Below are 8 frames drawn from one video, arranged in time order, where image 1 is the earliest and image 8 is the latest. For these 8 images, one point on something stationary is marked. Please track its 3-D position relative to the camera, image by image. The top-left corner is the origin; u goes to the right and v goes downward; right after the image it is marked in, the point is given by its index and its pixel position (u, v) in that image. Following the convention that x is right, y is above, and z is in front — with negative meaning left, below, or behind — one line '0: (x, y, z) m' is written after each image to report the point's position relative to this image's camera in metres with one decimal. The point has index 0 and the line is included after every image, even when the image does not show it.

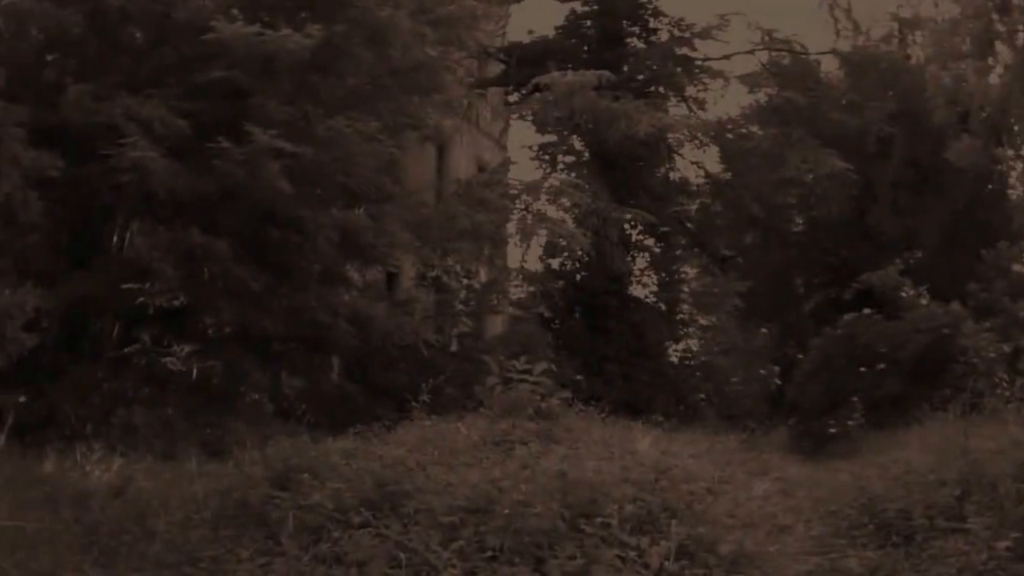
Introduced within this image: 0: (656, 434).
0: (+0.8, -0.8, +9.1) m
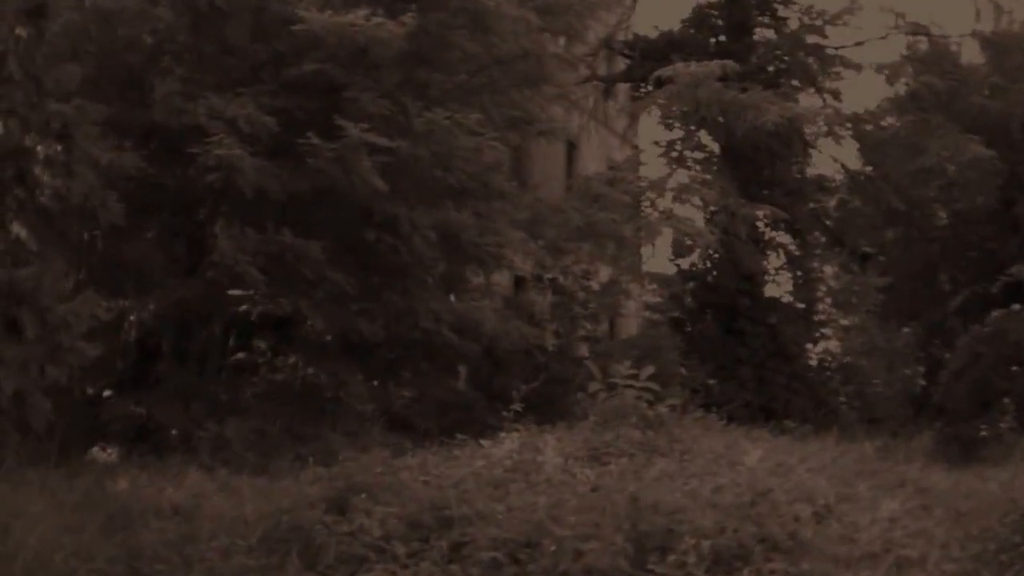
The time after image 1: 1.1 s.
0: (+1.5, -0.8, +8.4) m
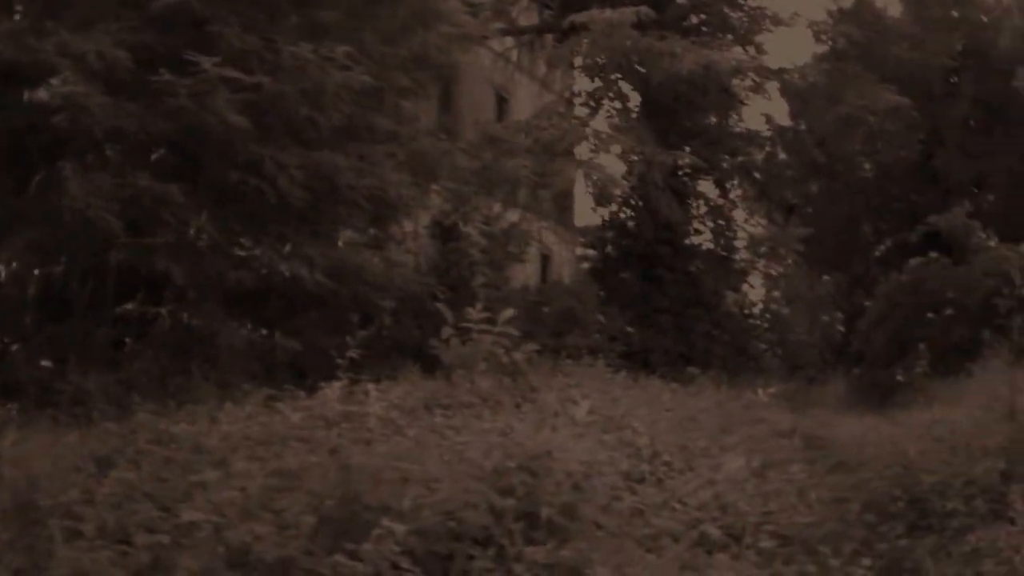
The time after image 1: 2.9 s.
0: (+0.8, -0.5, +8.0) m
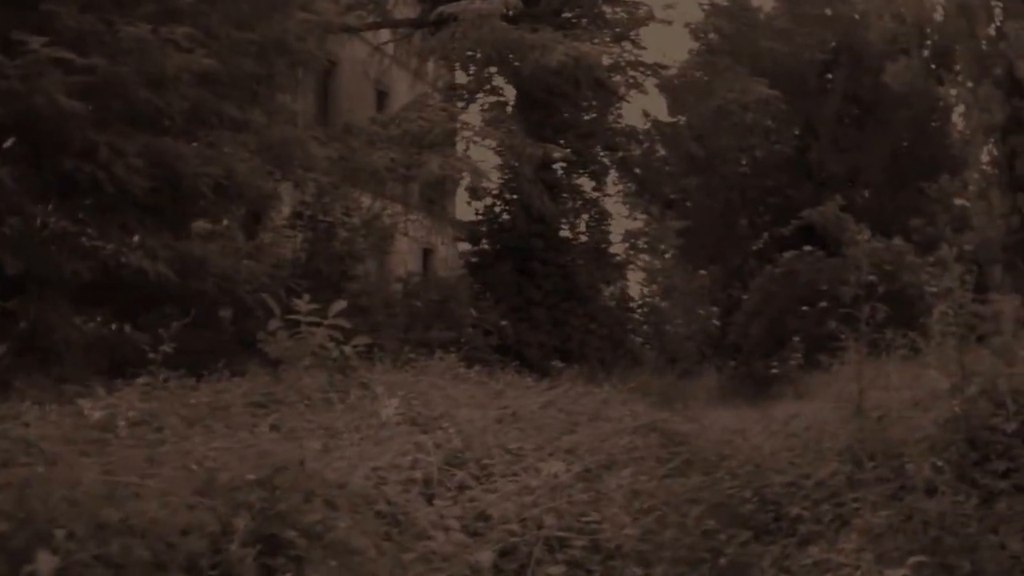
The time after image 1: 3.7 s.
0: (+0.1, -0.5, +7.7) m
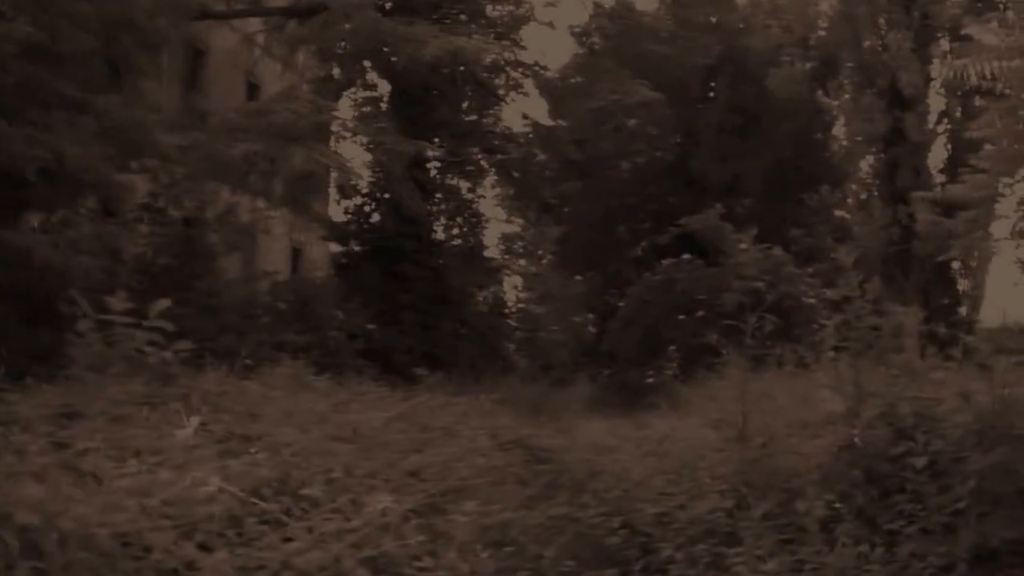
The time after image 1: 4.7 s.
0: (-0.6, -0.5, +7.1) m
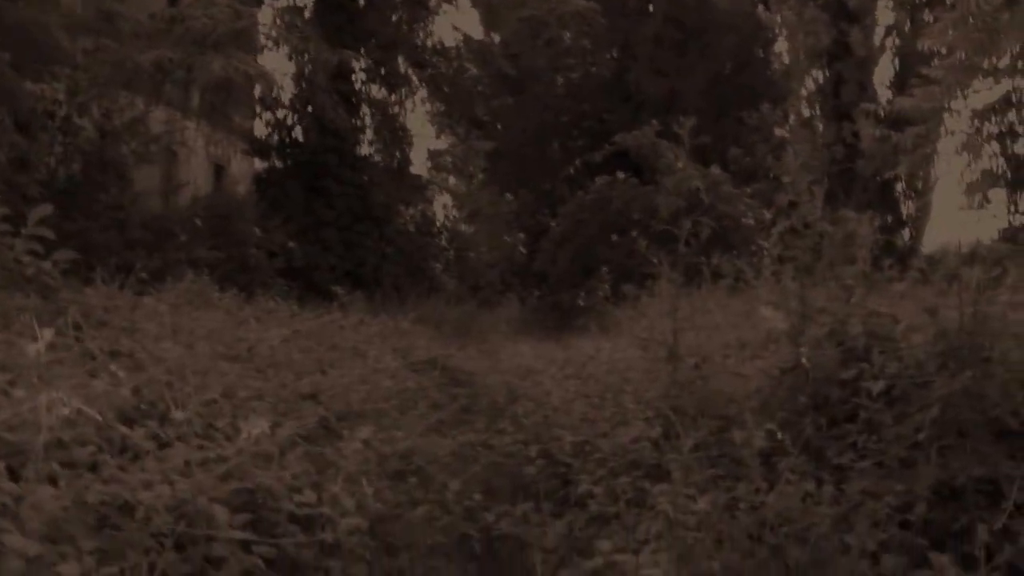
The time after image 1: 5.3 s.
0: (-1.0, -0.1, +6.6) m
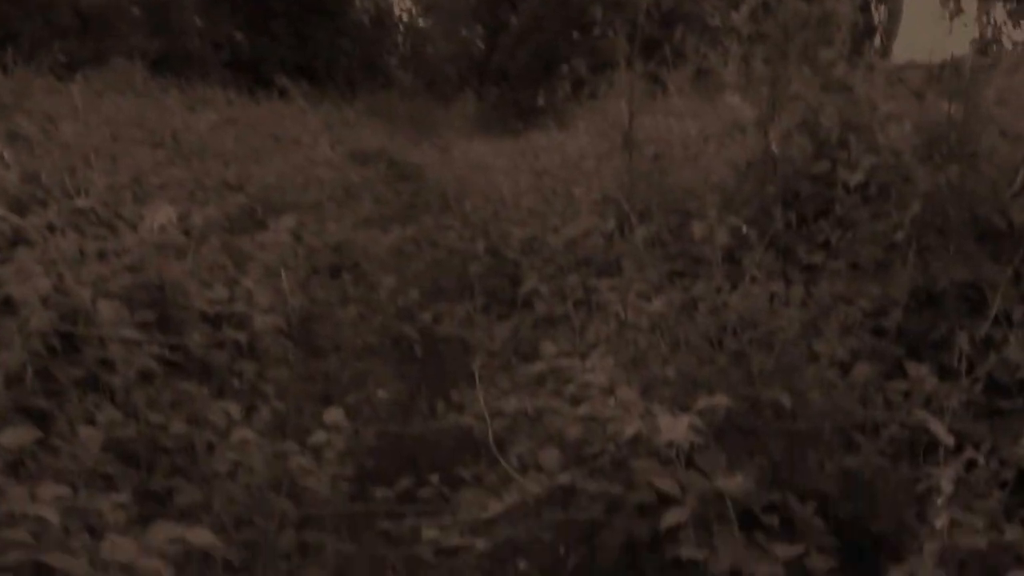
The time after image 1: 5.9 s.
0: (-1.2, +0.7, +6.3) m
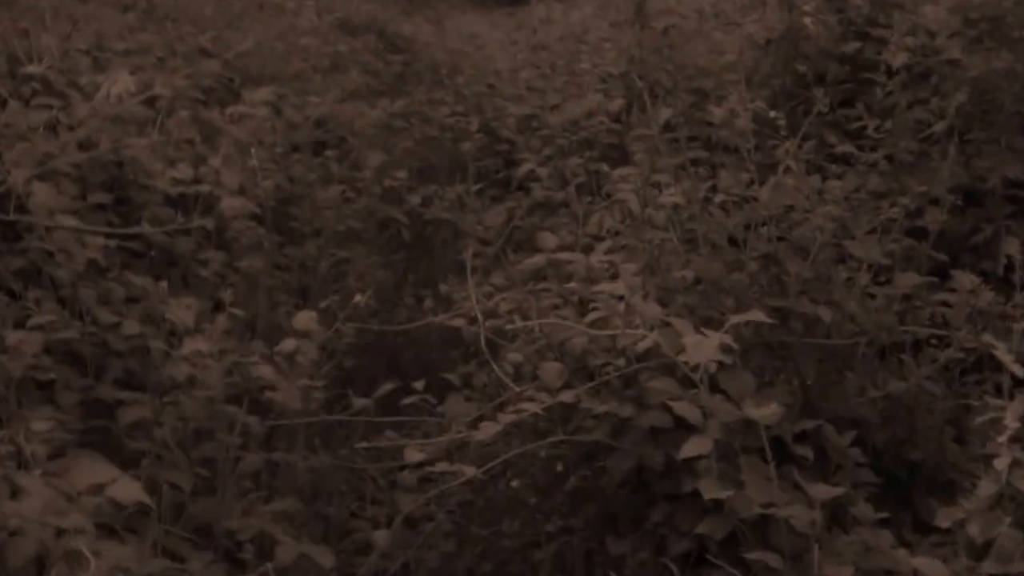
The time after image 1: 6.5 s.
0: (-1.2, +1.2, +5.9) m
